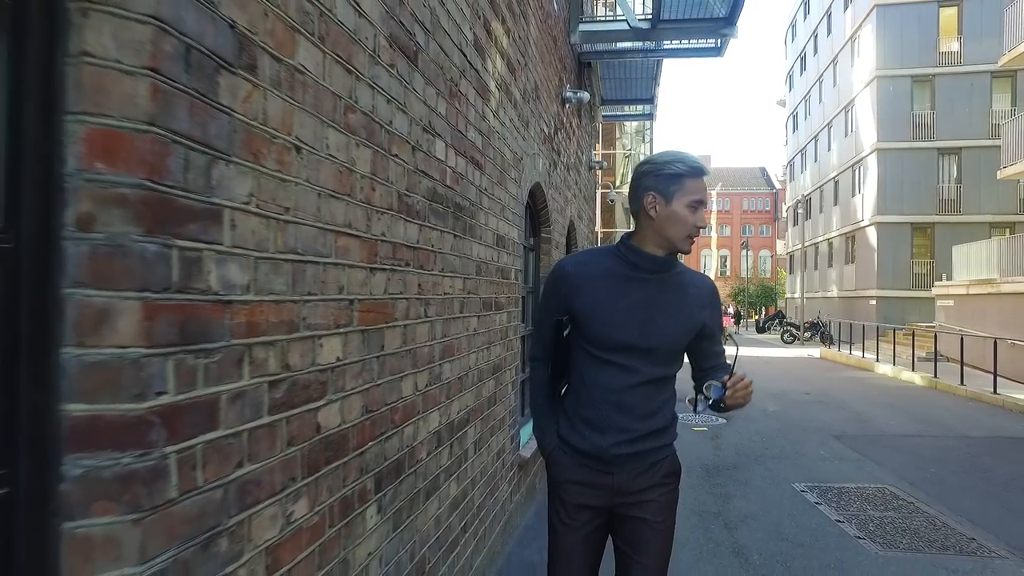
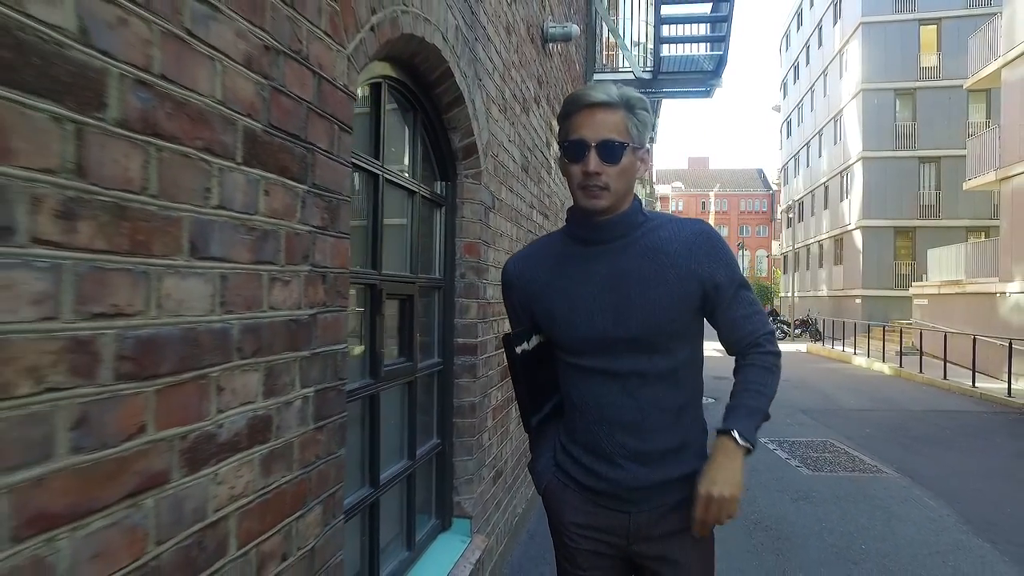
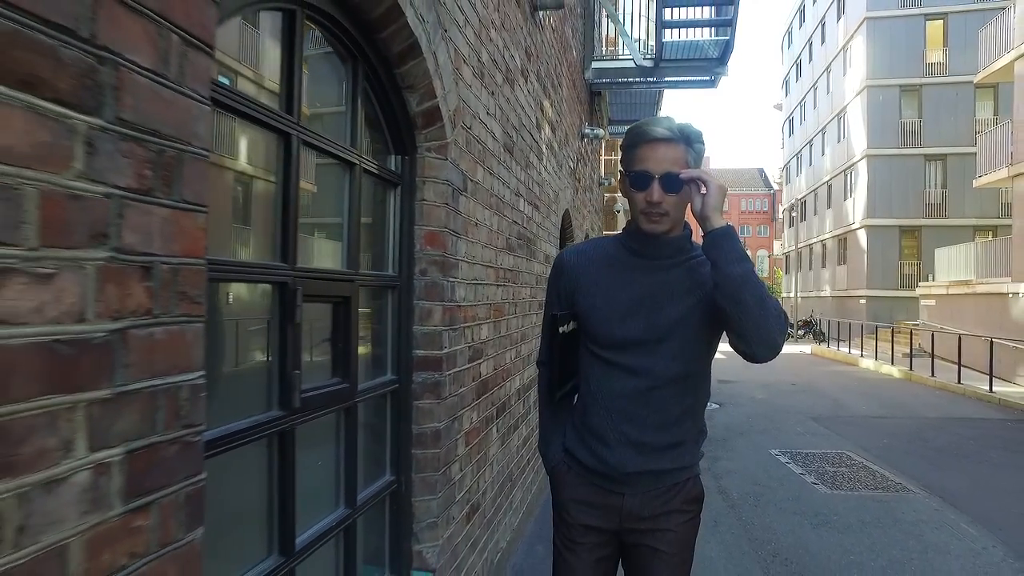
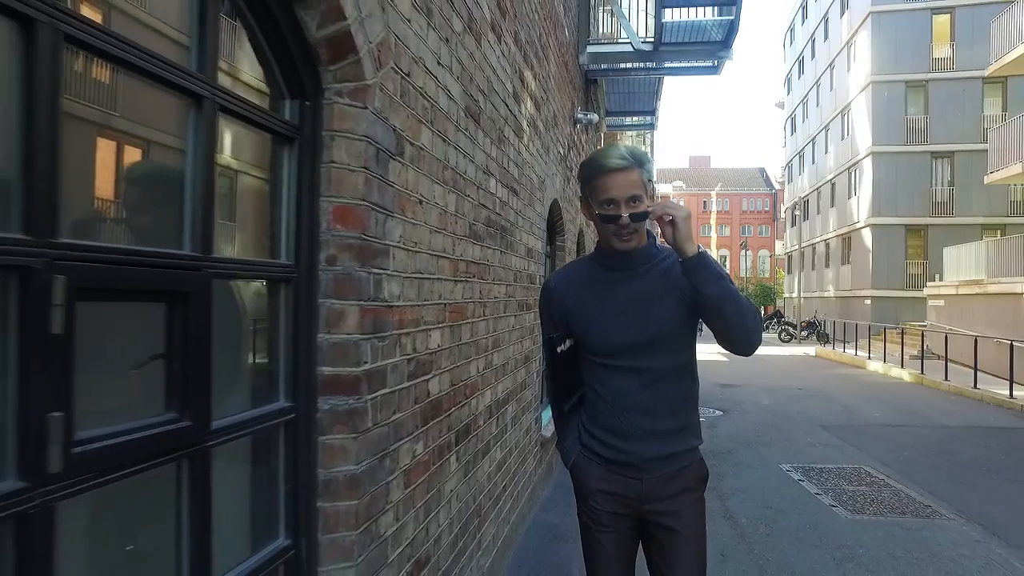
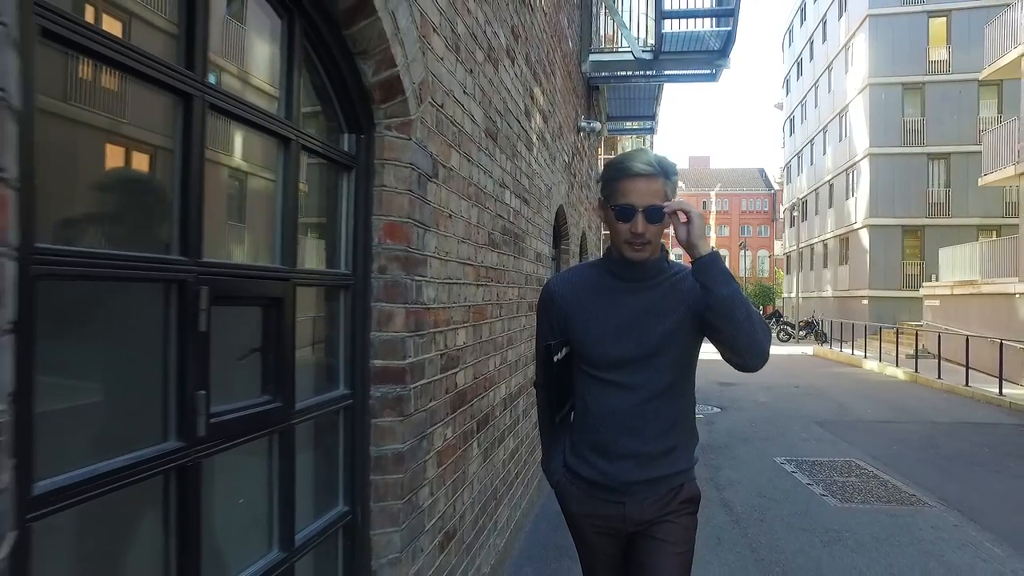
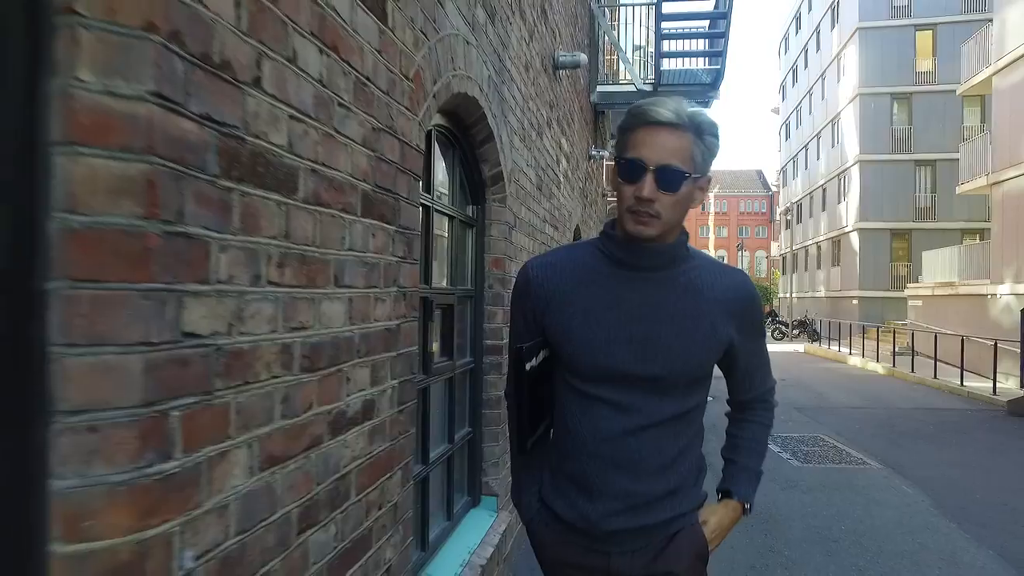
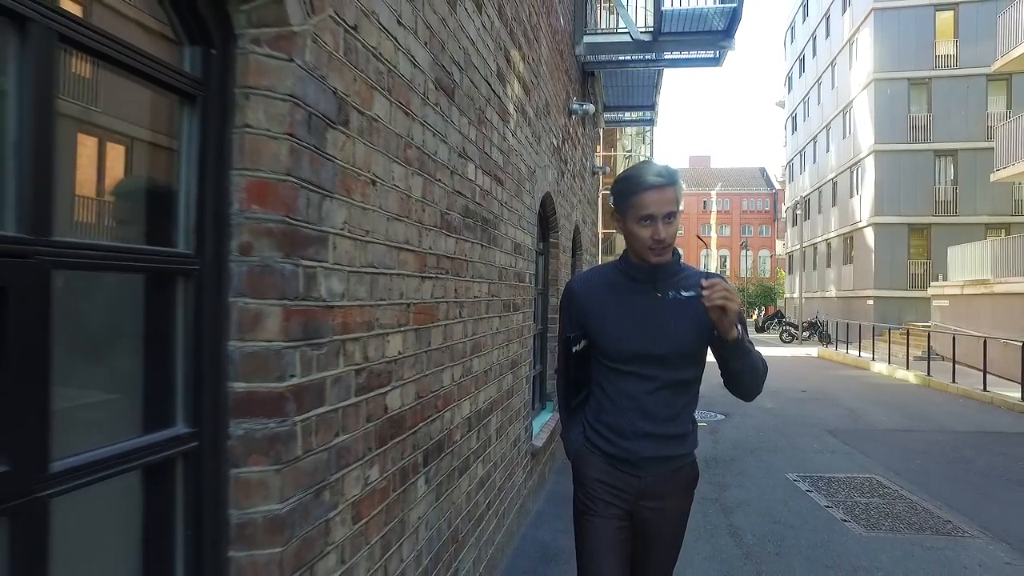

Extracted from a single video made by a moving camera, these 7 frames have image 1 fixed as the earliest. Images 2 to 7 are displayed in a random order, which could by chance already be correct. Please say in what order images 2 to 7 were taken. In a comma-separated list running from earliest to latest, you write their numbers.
7, 4, 5, 3, 2, 6
